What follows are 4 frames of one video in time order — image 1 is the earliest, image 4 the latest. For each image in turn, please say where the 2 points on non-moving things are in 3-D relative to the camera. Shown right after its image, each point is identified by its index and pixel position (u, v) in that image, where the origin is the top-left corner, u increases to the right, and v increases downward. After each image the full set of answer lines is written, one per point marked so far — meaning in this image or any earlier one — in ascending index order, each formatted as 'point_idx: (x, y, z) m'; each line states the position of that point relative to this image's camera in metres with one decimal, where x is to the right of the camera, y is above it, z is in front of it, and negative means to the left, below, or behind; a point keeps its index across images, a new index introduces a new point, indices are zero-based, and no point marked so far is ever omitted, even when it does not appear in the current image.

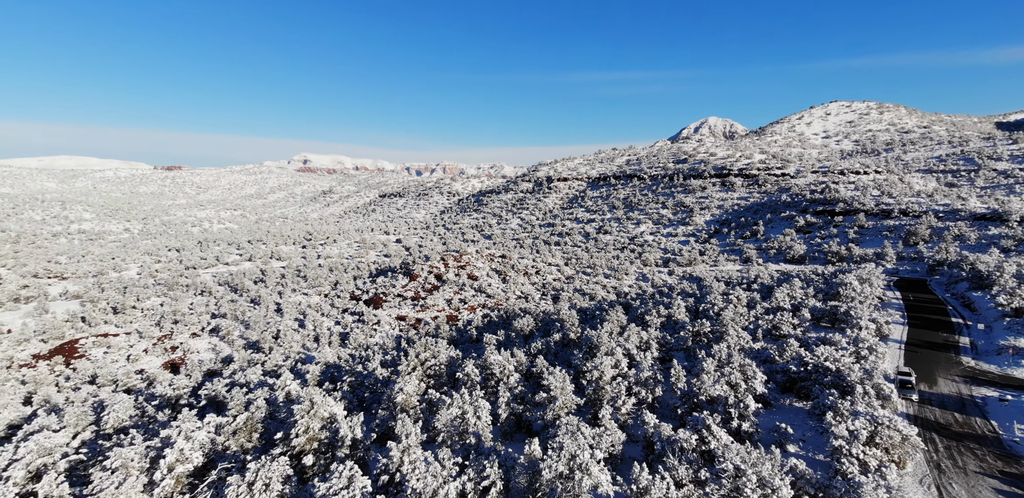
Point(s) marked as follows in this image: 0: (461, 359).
0: (-2.4, -4.9, +18.0) m
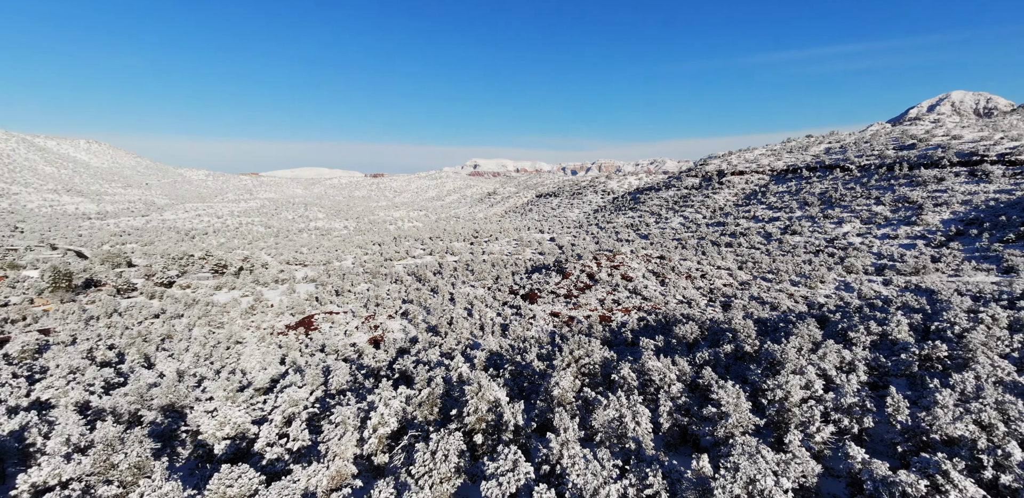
0: (+4.5, -4.9, +17.8) m
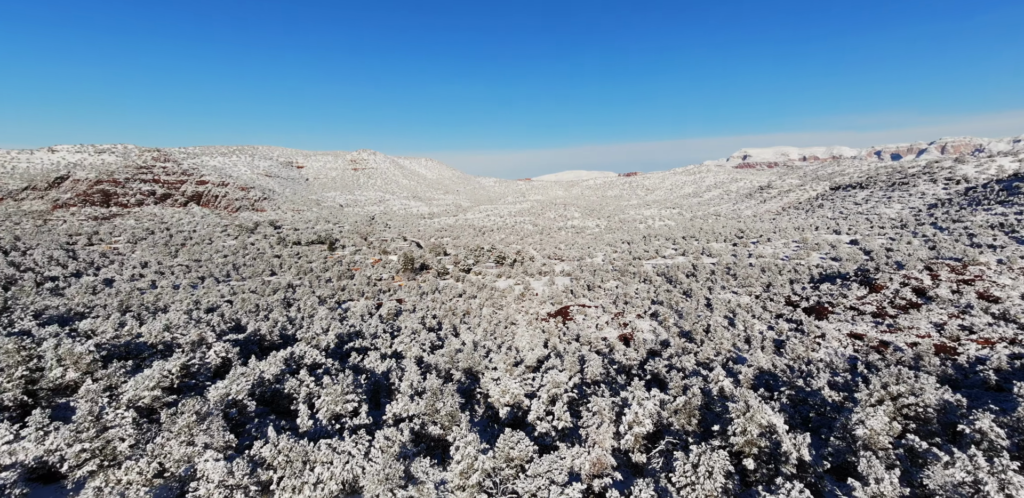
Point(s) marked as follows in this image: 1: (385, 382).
0: (+14.4, -5.1, +13.4) m
1: (-5.4, -5.7, +17.6) m
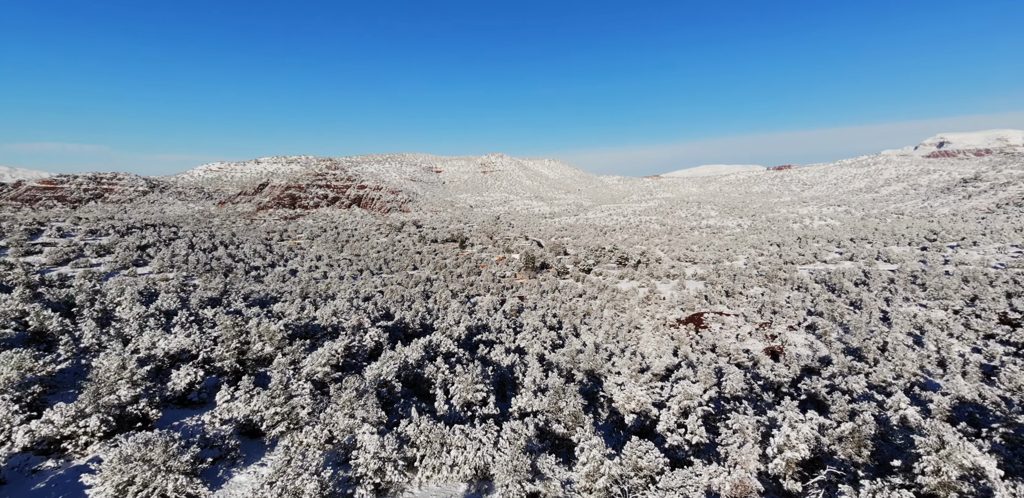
0: (+18.4, -5.4, +9.6) m
1: (-0.1, -5.6, +18.2) m
